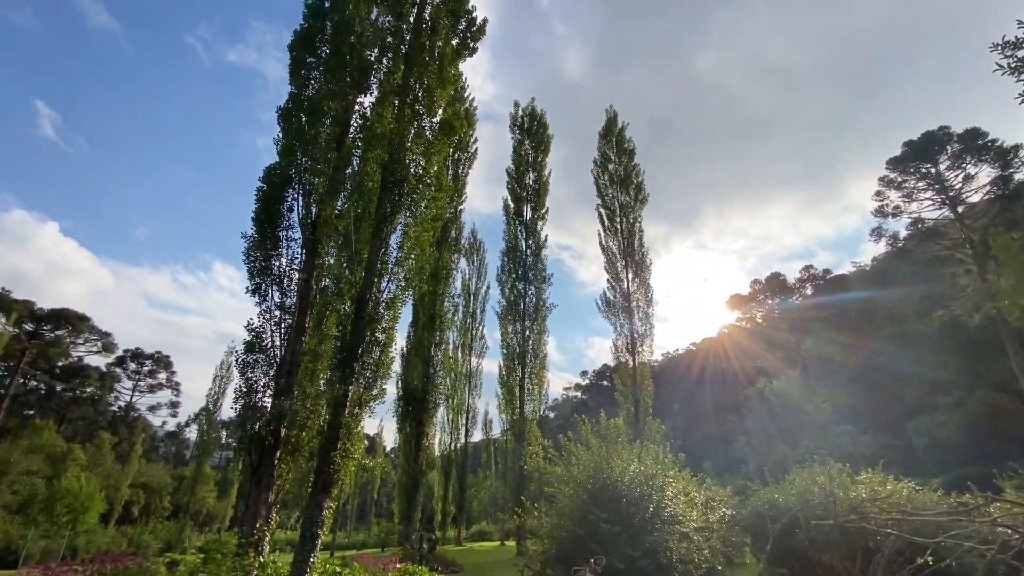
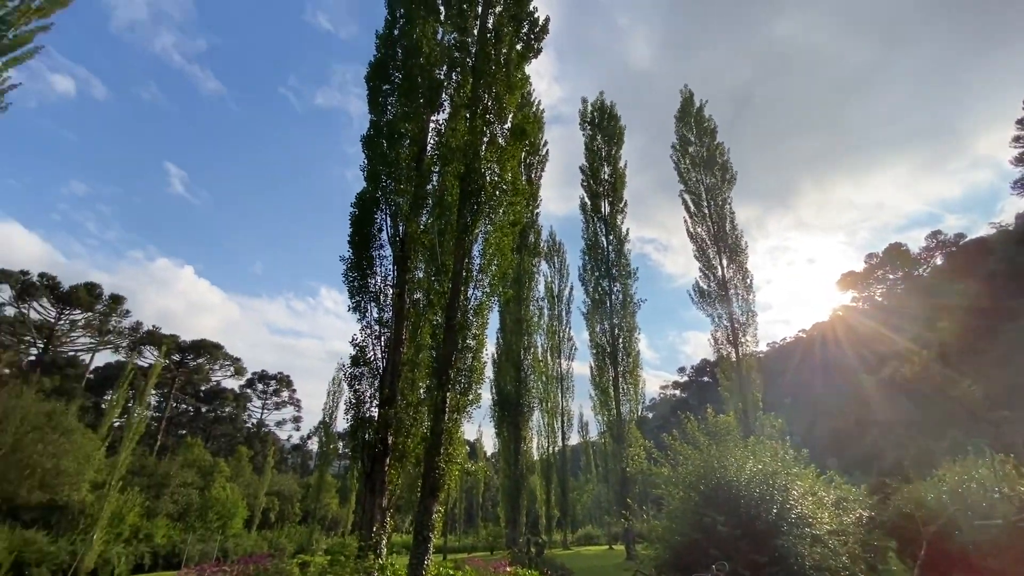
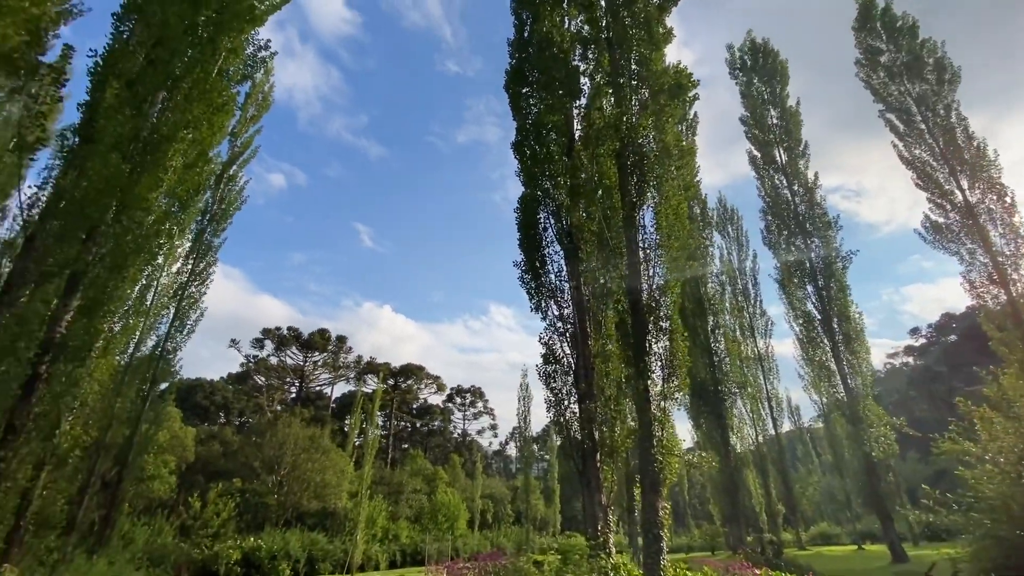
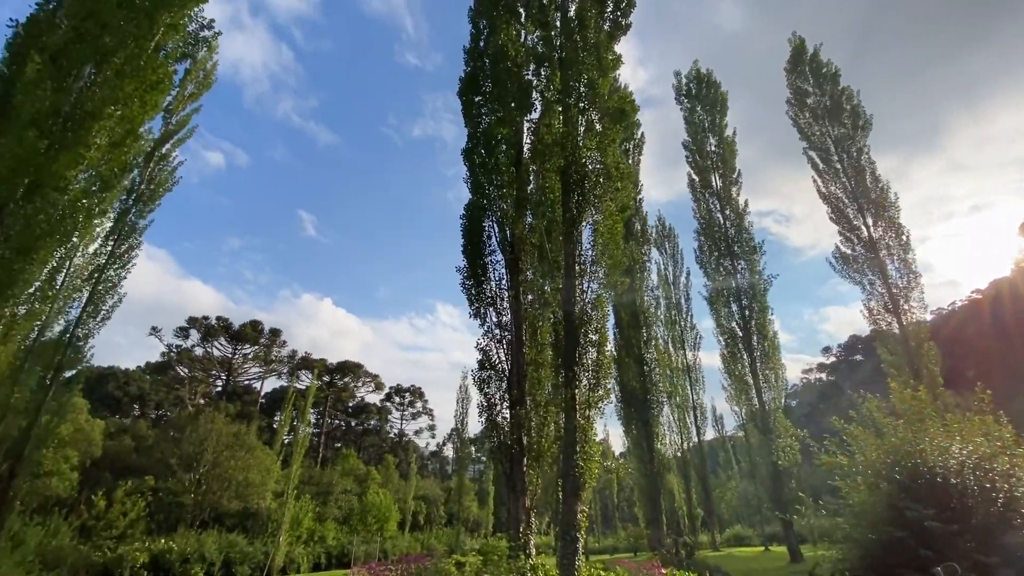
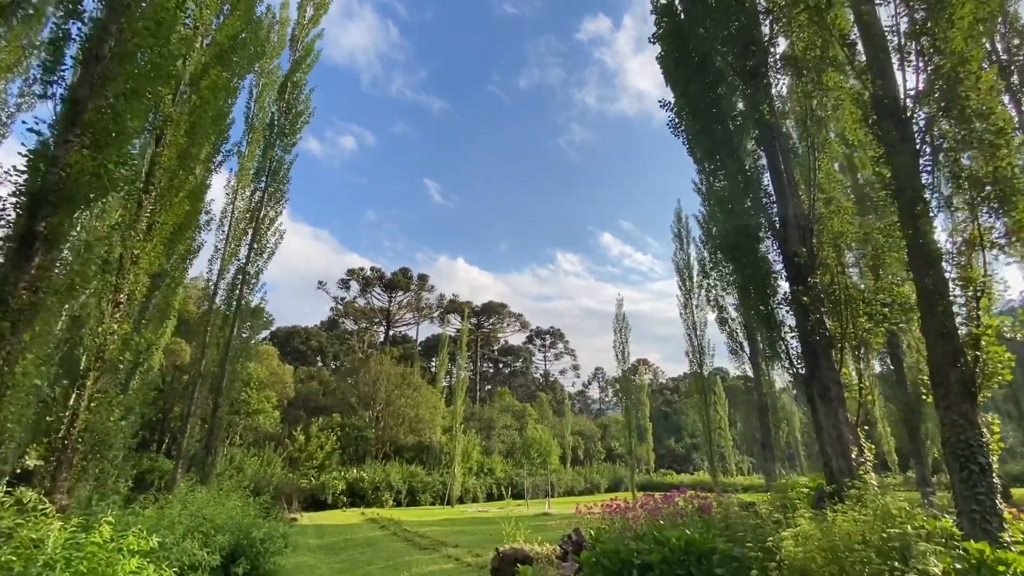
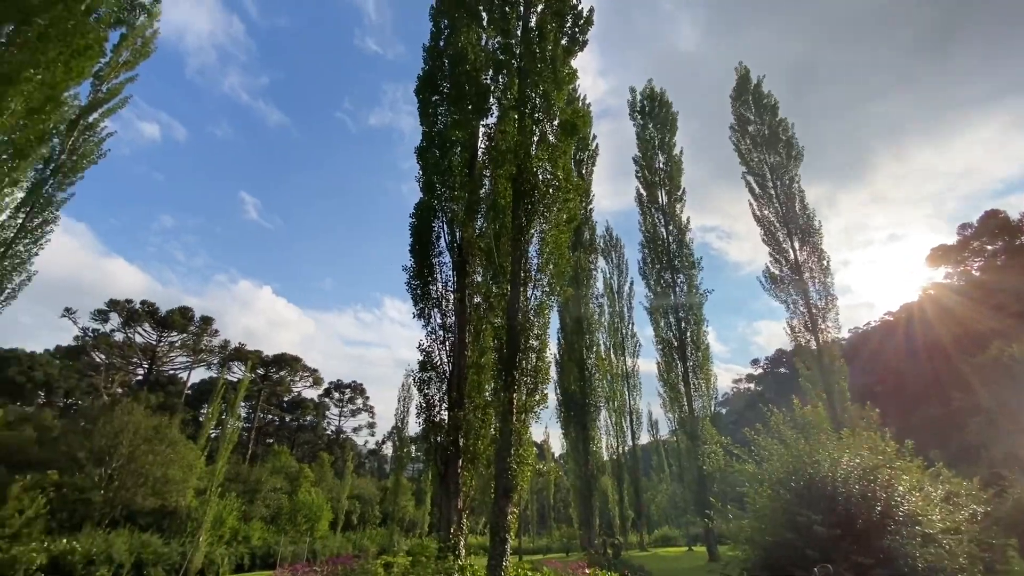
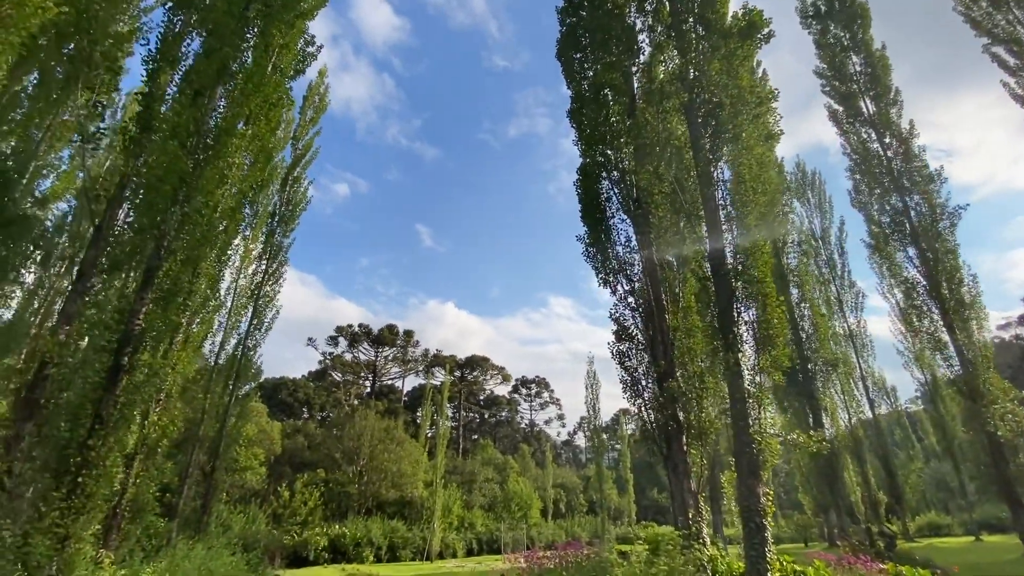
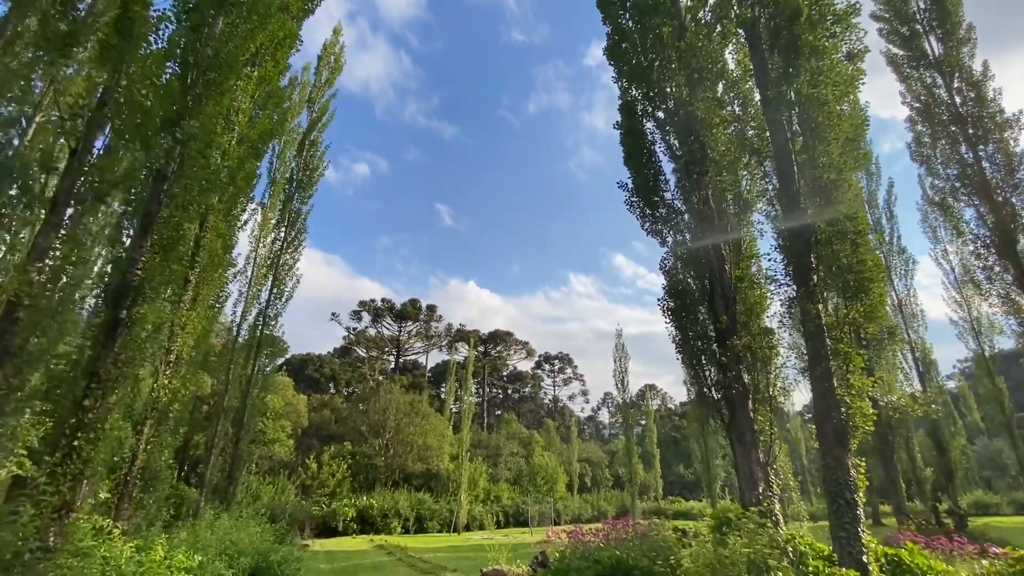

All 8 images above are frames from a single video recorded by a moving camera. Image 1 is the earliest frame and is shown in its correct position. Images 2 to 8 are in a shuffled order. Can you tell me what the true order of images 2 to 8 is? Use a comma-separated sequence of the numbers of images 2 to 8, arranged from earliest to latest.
2, 6, 4, 3, 7, 8, 5
